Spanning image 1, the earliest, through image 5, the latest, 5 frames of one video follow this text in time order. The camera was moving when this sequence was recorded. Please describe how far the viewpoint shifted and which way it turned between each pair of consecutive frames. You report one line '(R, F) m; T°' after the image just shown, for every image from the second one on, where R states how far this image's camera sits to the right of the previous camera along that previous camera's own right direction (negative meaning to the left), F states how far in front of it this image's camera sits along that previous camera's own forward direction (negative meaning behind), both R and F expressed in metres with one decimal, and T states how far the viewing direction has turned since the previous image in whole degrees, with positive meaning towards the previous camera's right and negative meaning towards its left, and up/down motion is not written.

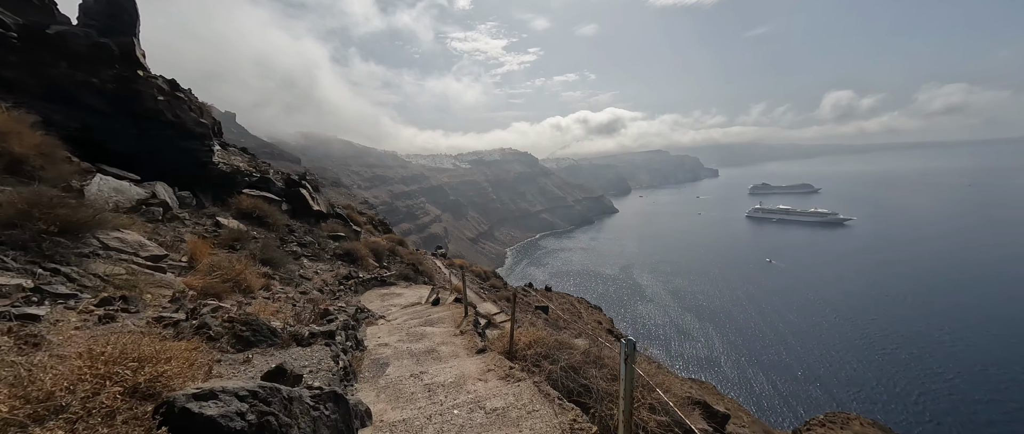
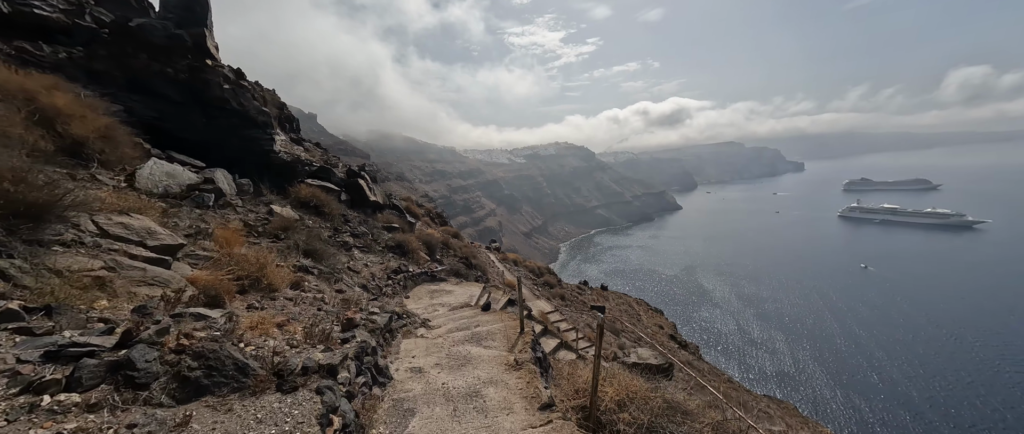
(-0.3, +1.7) m; -9°
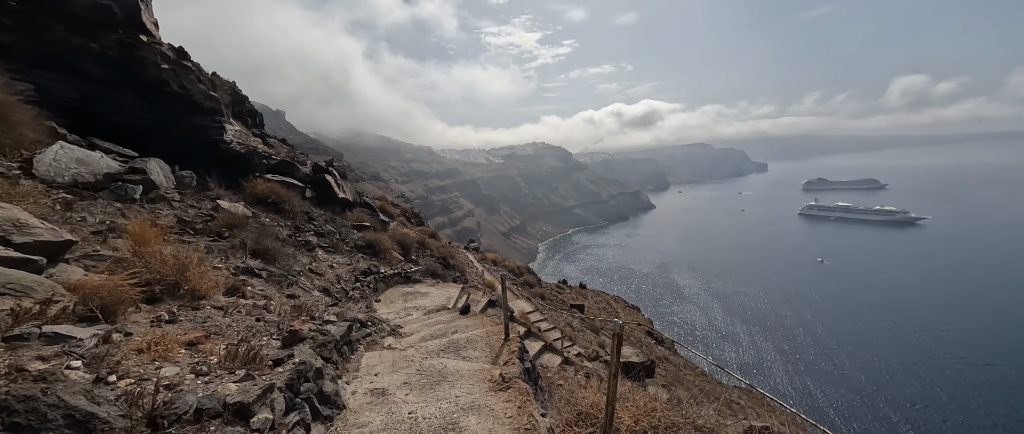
(-0.1, +0.9) m; +3°
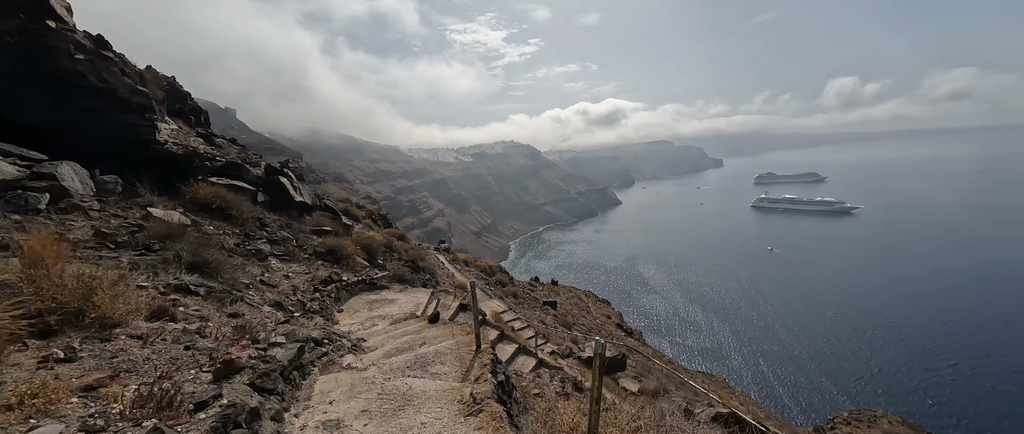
(0.0, +0.4) m; +5°
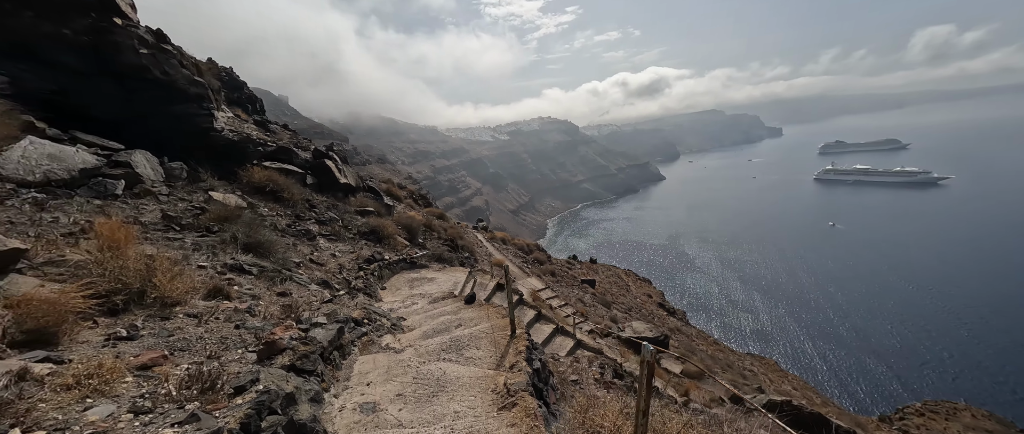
(0.0, +0.2) m; -6°
